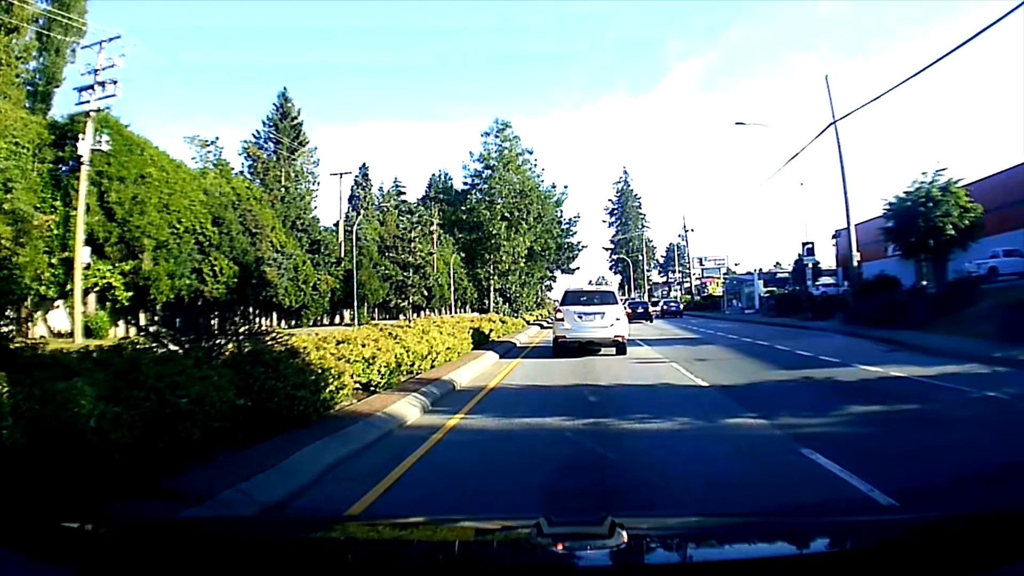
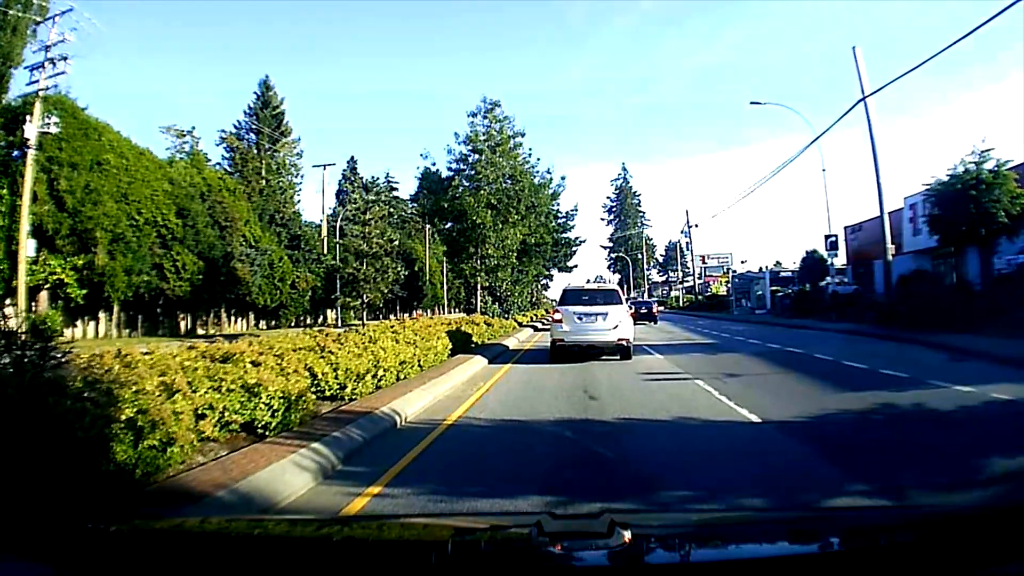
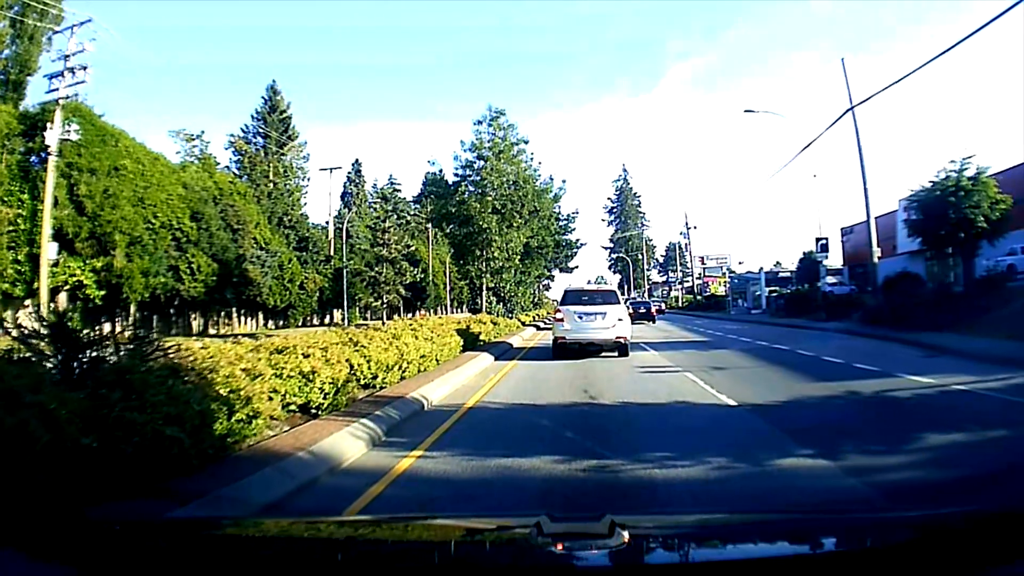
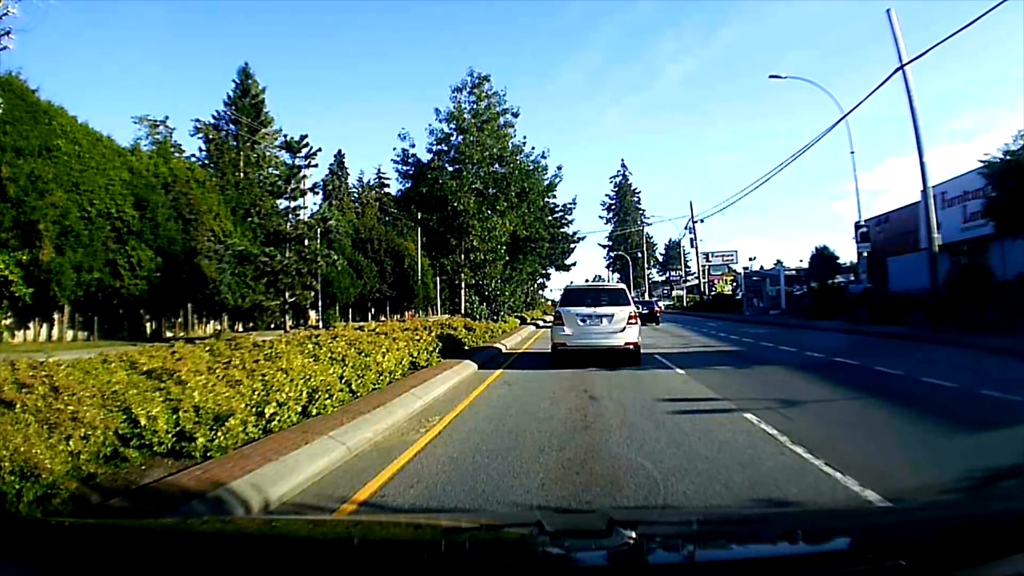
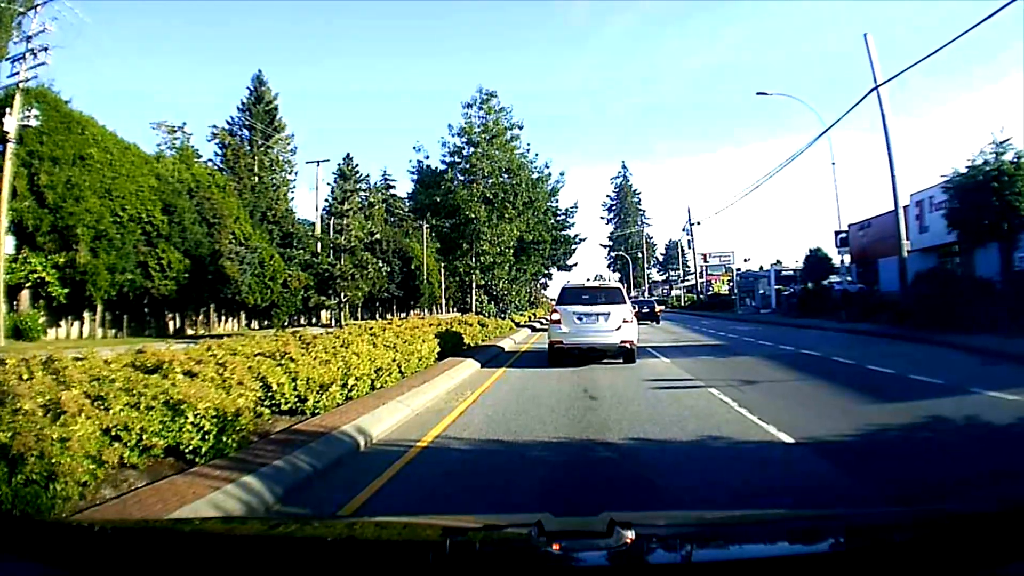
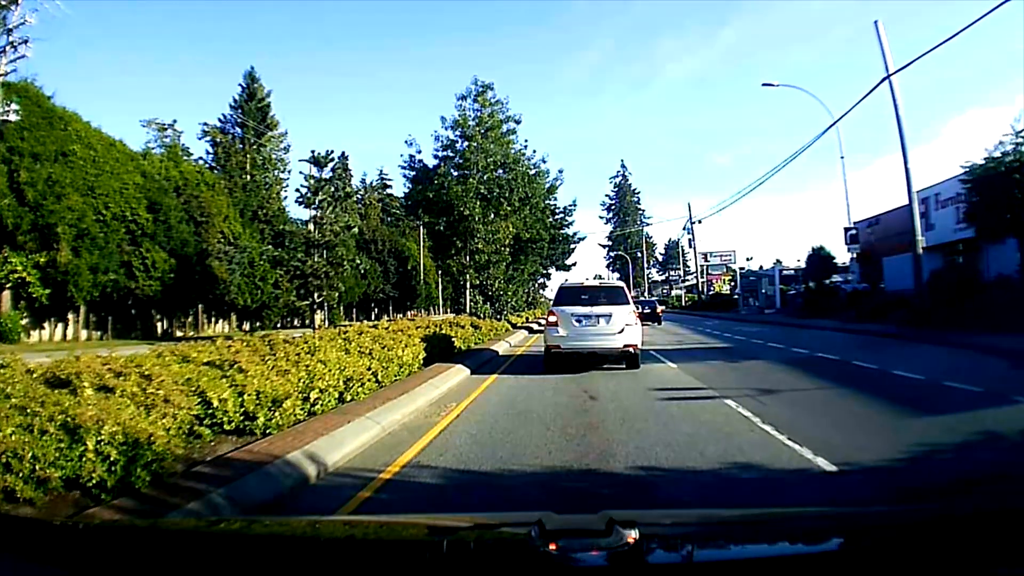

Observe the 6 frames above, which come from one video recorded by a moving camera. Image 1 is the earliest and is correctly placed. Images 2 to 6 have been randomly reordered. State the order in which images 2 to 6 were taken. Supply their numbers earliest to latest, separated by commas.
3, 2, 5, 6, 4
